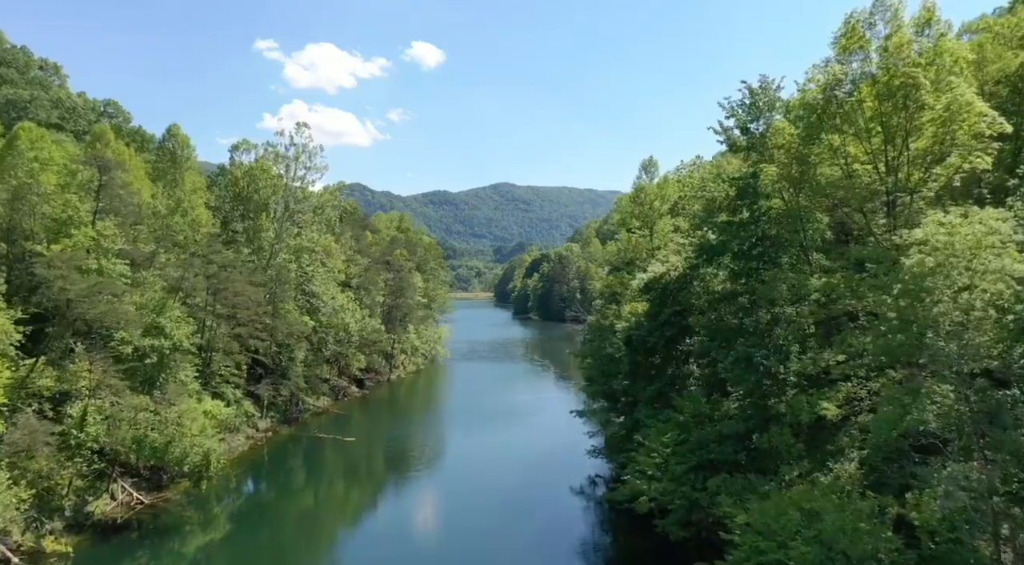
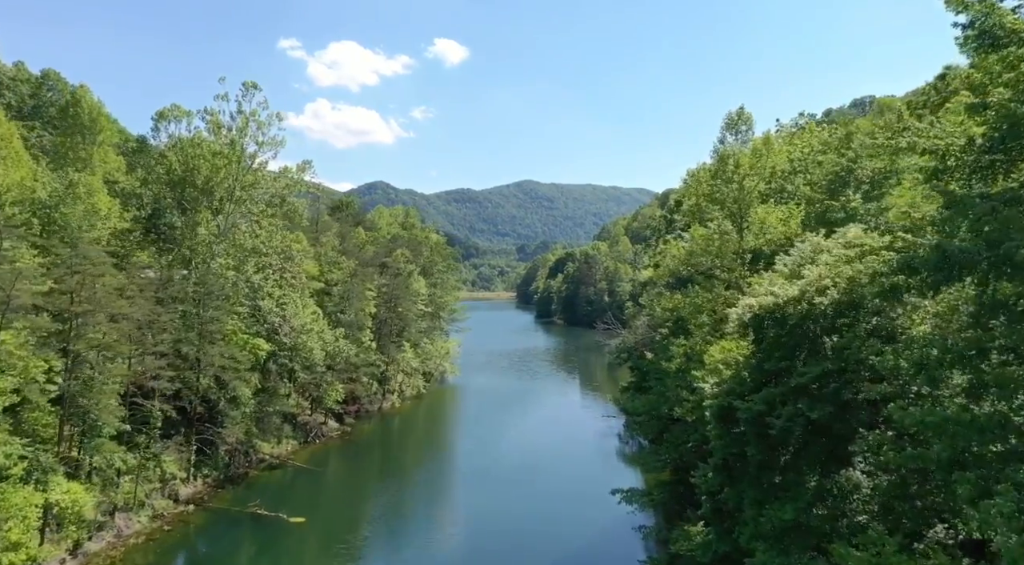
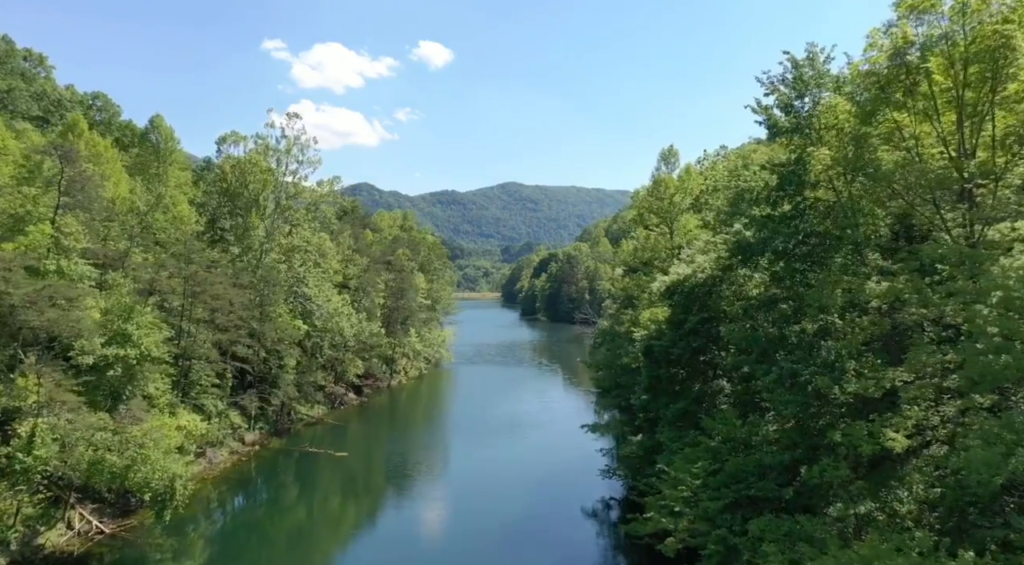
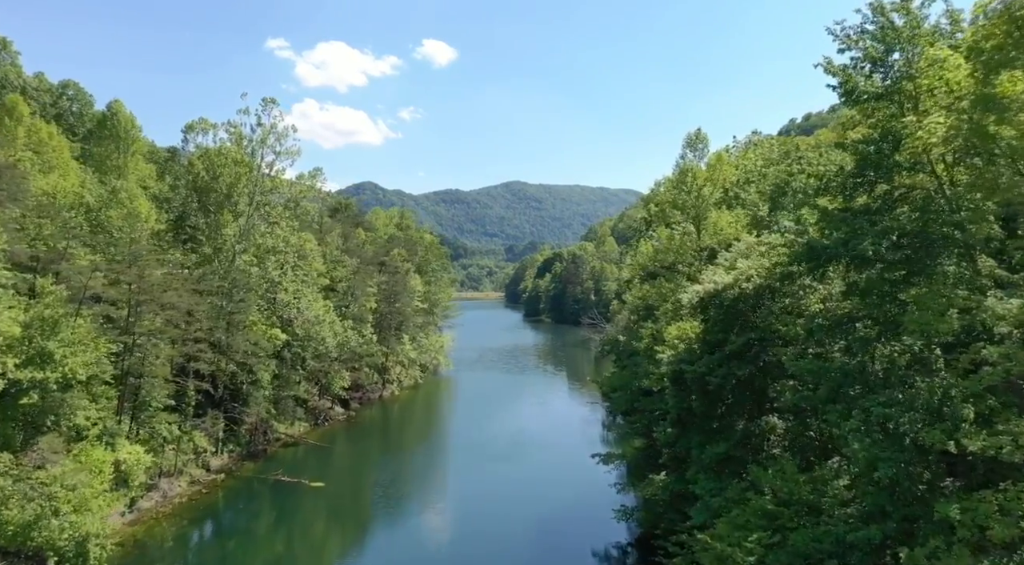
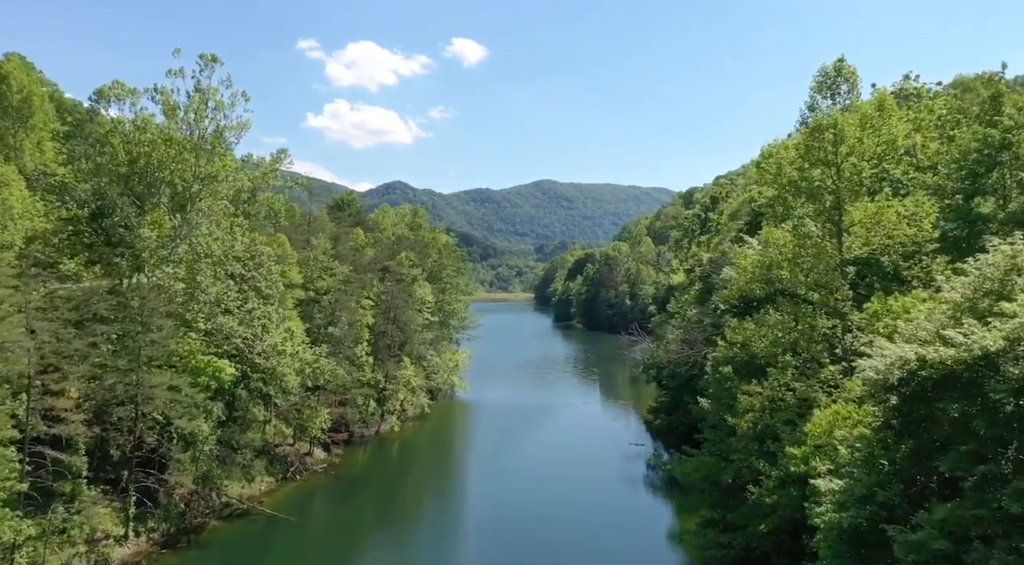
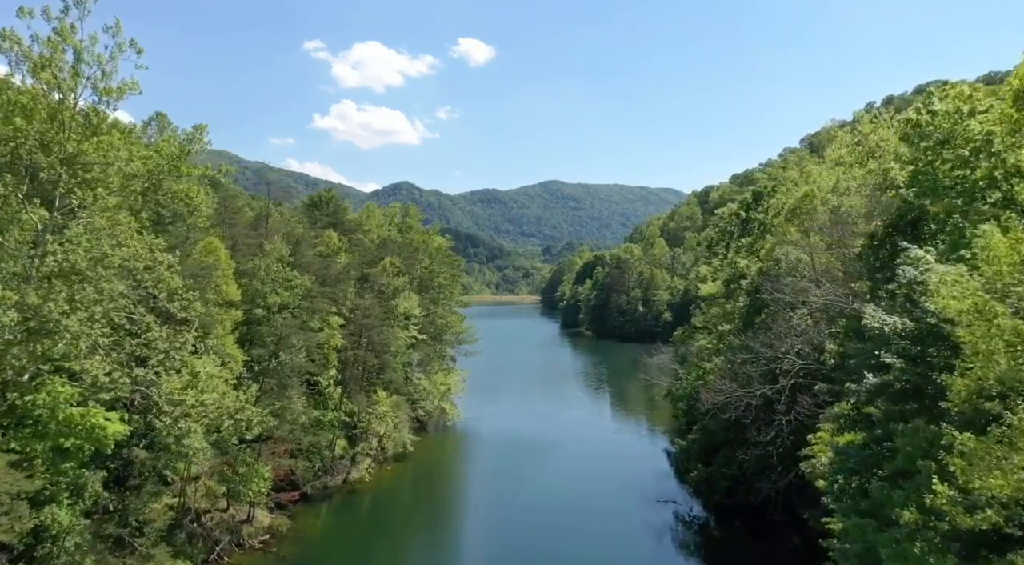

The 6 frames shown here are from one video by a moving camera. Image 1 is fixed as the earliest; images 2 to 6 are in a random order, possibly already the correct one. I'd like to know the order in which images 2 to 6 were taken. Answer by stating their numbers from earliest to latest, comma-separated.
3, 4, 2, 5, 6
